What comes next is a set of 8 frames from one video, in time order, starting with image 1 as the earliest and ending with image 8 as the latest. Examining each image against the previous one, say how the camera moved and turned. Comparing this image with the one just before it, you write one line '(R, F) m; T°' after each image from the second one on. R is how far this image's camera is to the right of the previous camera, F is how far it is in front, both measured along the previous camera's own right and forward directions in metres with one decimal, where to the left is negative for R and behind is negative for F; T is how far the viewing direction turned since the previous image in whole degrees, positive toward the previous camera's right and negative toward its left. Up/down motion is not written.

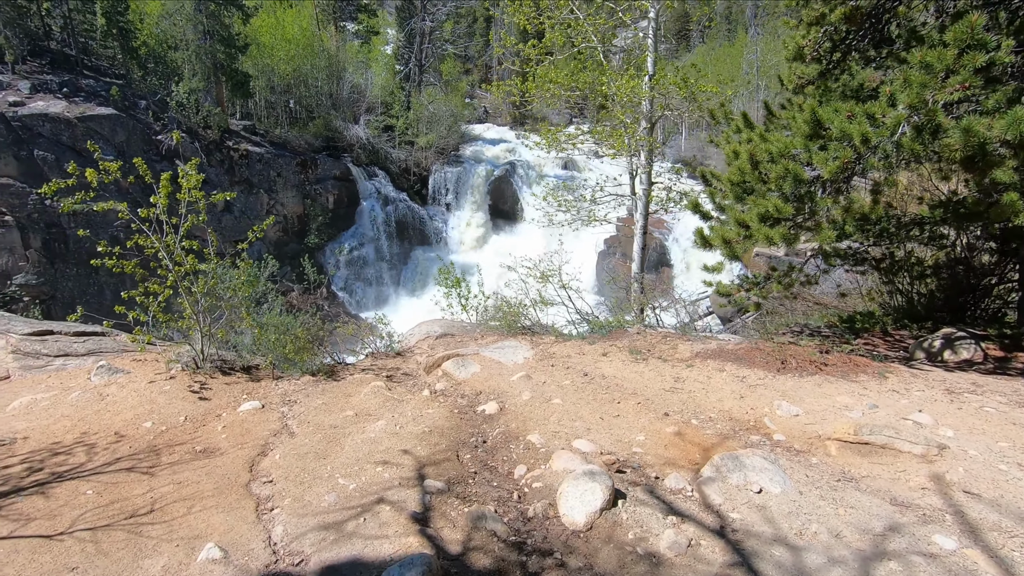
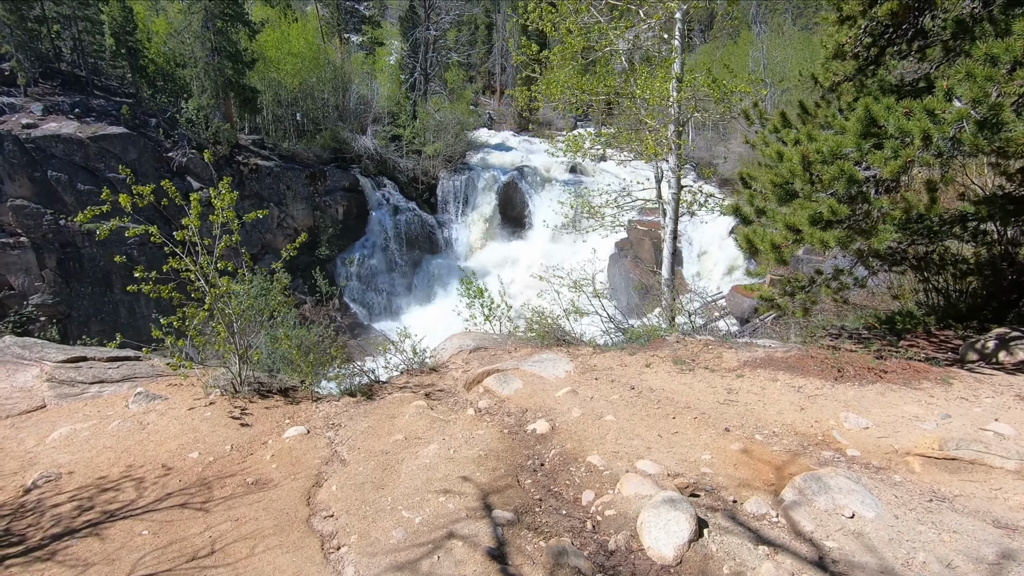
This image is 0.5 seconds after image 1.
(-0.3, +0.1) m; -1°
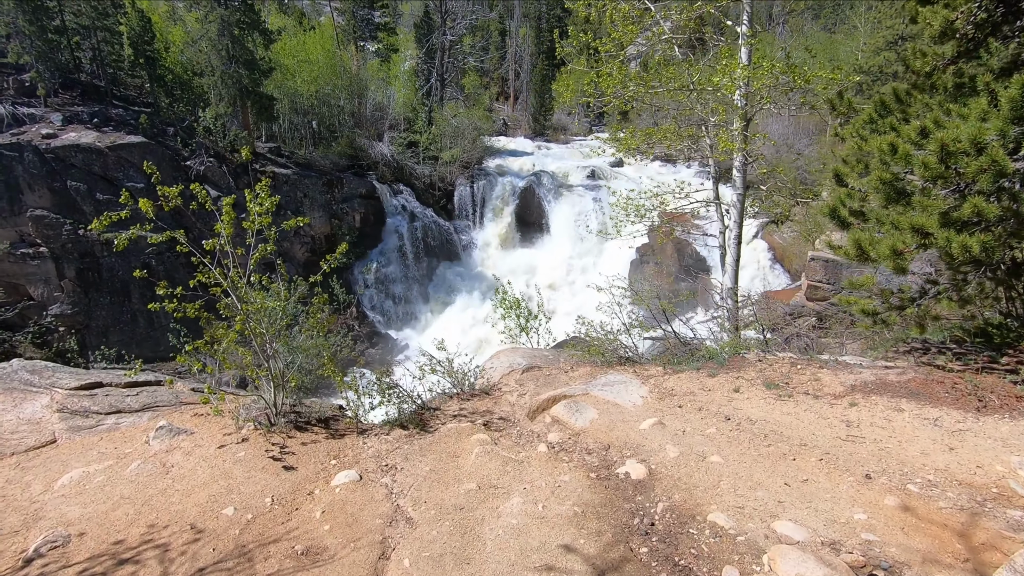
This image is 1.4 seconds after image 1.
(-0.5, +0.6) m; -1°
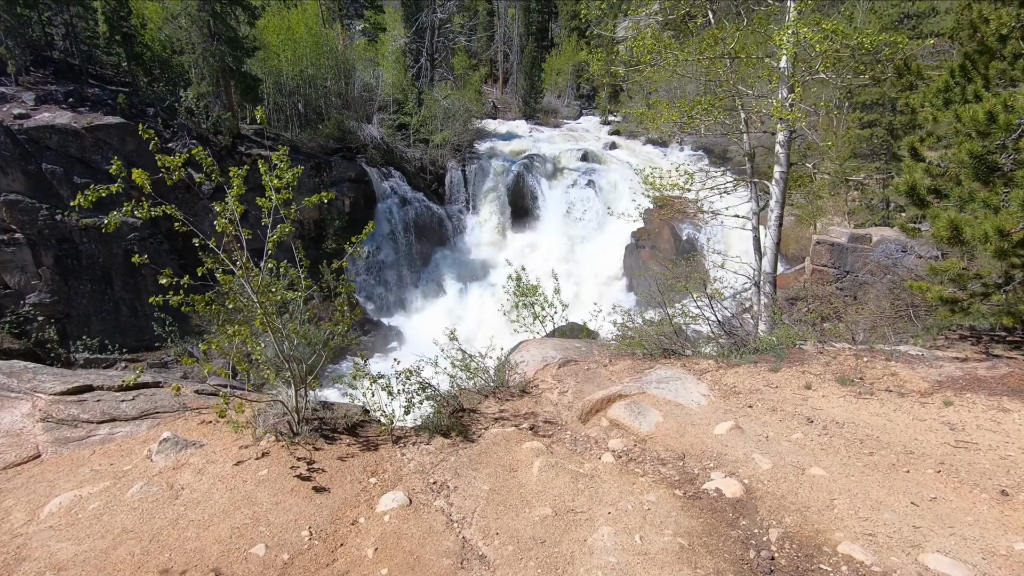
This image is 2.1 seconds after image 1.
(-0.5, +0.5) m; +1°
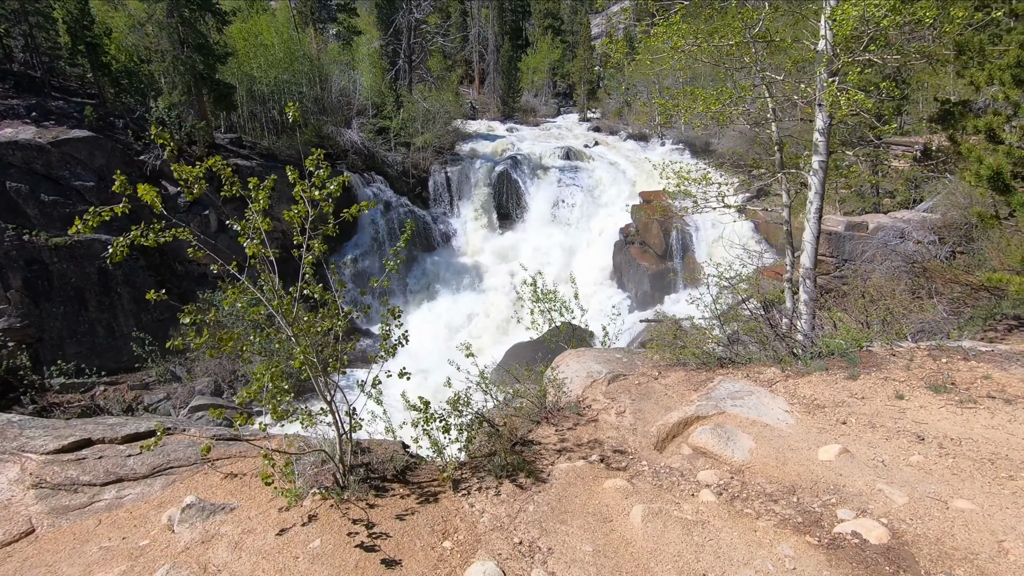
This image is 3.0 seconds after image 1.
(-0.5, +0.5) m; +2°
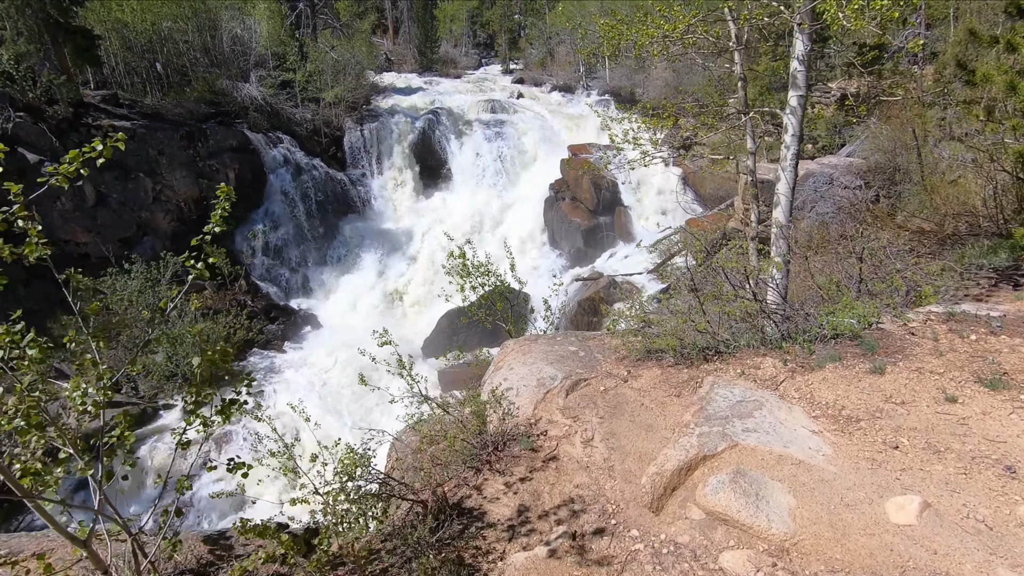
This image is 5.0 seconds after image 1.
(+0.1, +1.3) m; +7°
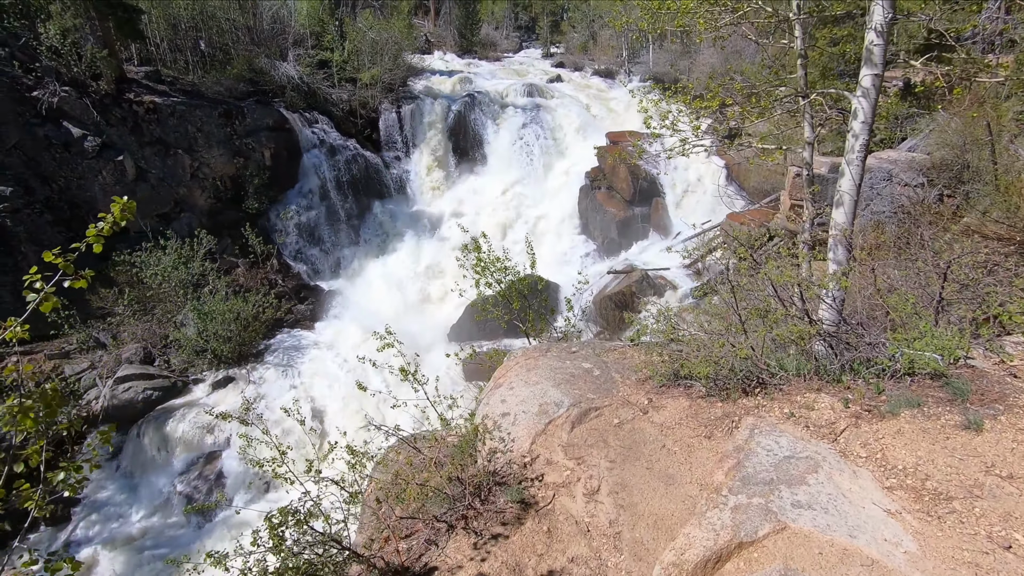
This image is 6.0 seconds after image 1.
(+0.2, +0.6) m; -3°
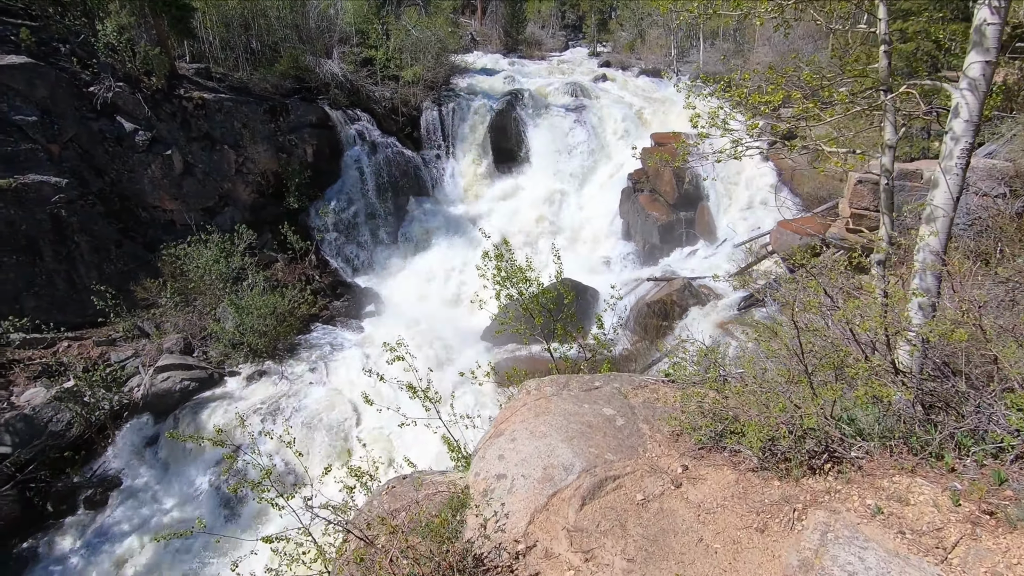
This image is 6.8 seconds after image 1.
(+0.2, +0.6) m; -4°
